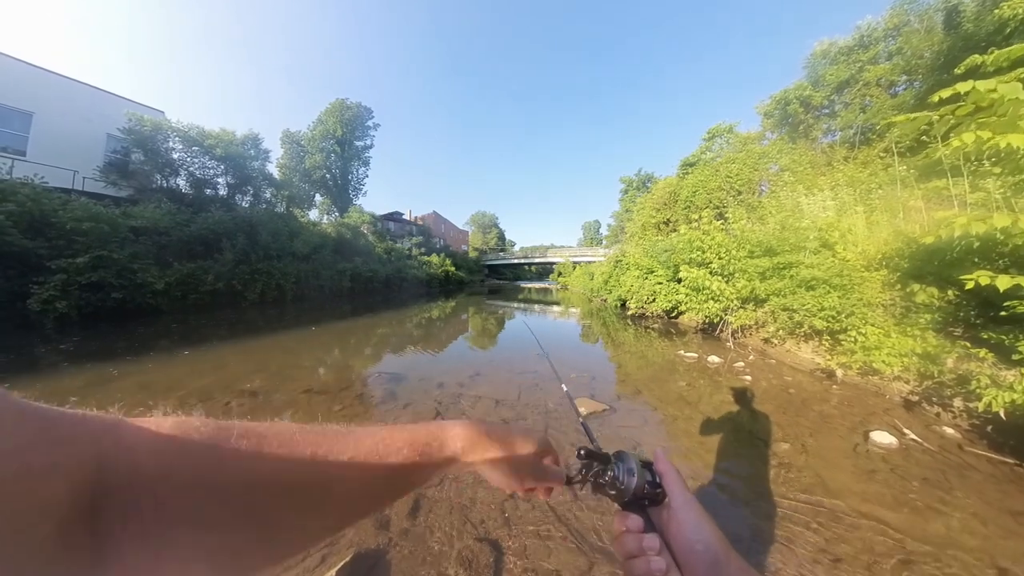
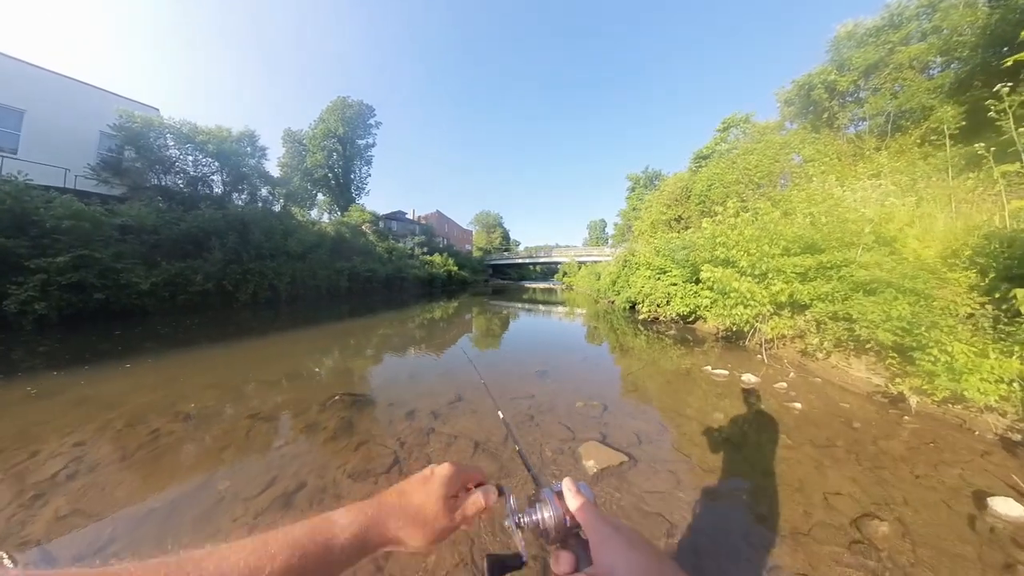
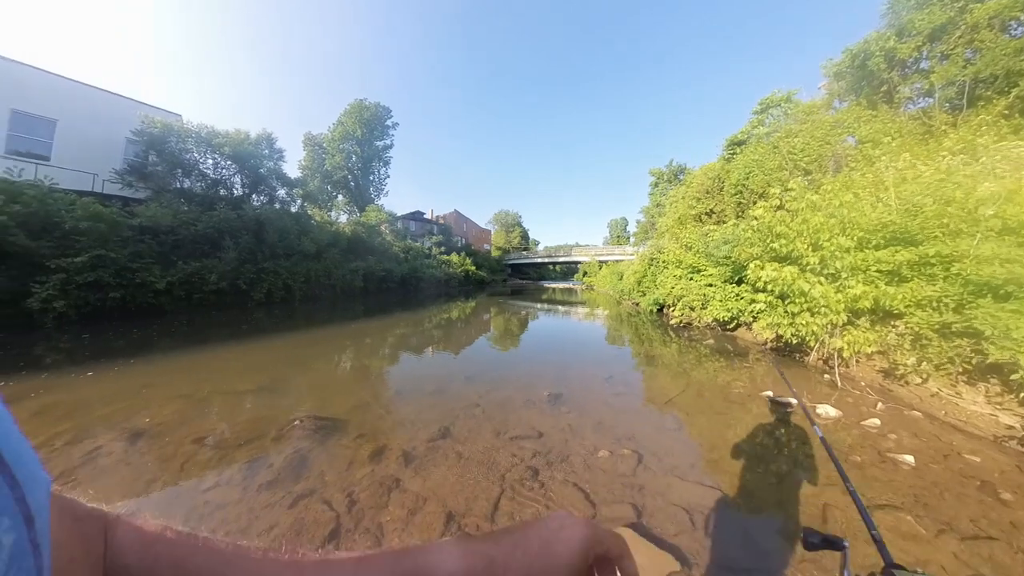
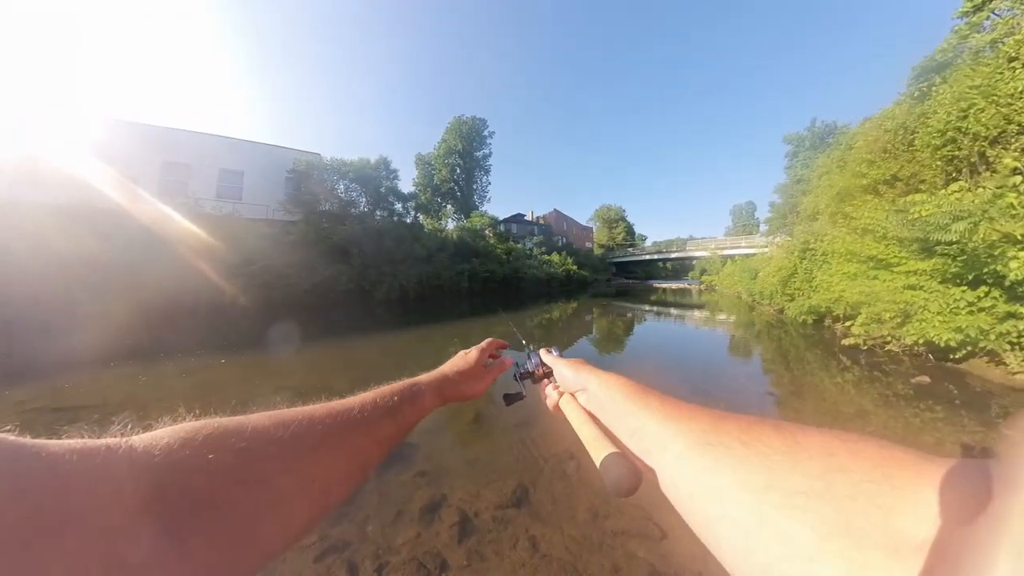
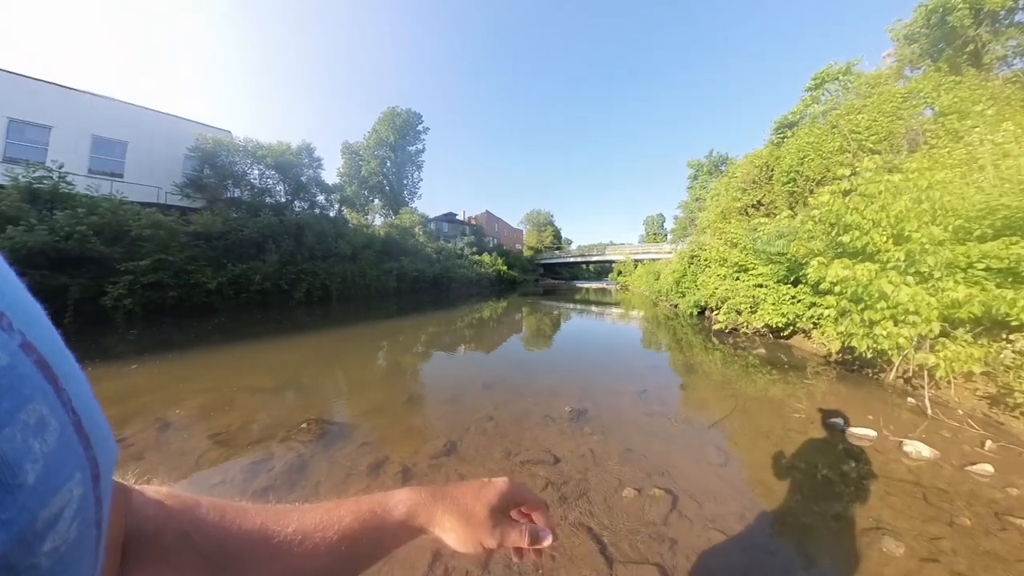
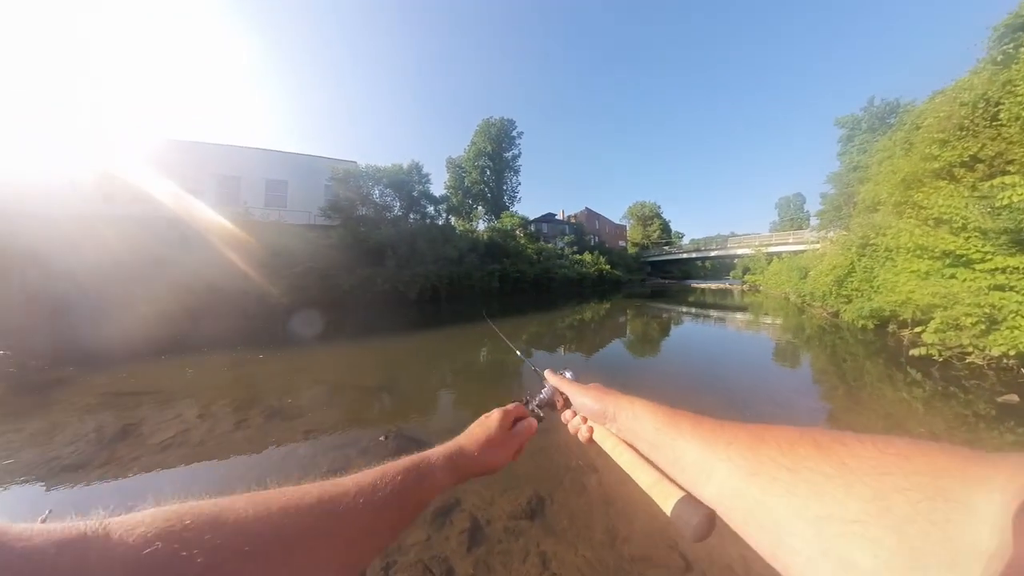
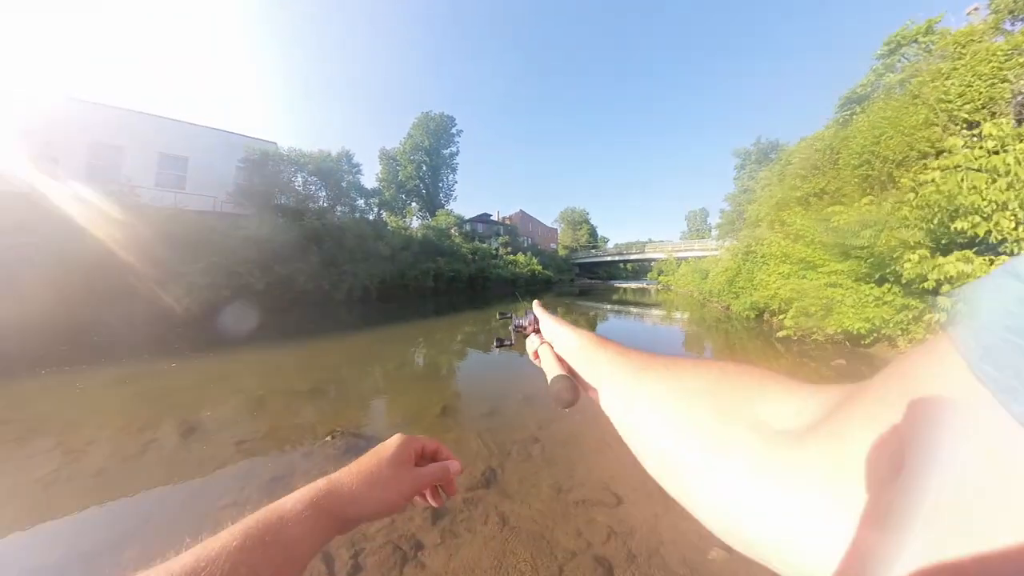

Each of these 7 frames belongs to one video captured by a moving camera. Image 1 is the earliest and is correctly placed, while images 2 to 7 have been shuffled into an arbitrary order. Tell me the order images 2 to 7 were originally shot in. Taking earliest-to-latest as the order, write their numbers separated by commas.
2, 3, 5, 7, 4, 6
